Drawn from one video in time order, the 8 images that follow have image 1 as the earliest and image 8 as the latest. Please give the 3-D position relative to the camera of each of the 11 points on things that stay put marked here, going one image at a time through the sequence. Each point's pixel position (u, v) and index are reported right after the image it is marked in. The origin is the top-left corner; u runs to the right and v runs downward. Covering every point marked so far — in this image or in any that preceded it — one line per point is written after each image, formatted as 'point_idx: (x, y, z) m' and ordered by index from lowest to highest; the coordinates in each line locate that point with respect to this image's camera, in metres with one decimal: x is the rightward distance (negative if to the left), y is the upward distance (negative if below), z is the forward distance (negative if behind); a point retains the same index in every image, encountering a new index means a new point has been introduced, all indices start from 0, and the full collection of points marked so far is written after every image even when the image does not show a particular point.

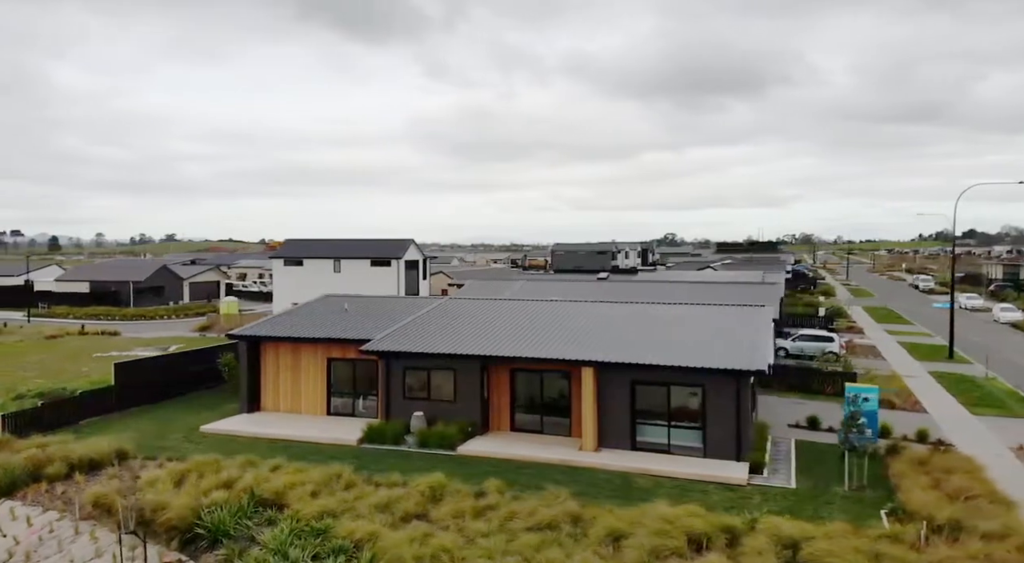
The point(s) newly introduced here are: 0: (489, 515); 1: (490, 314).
0: (-0.4, -3.4, +11.4) m
1: (-0.6, -0.8, +19.5) m
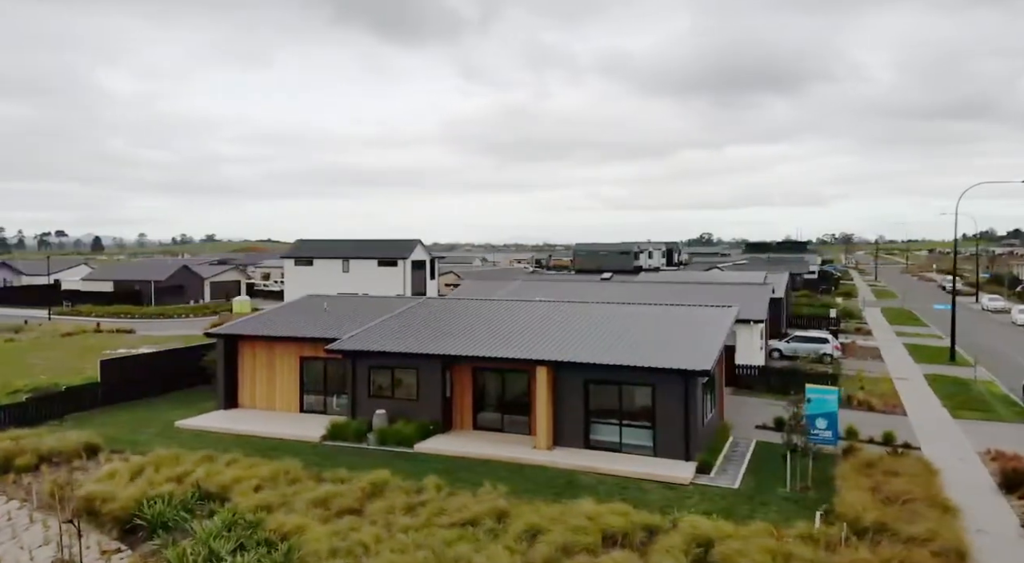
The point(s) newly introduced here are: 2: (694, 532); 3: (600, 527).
0: (-1.4, -3.4, +11.6) m
1: (-1.4, -0.8, +19.7) m
2: (+2.4, -3.4, +10.5) m
3: (+1.2, -3.4, +10.6) m
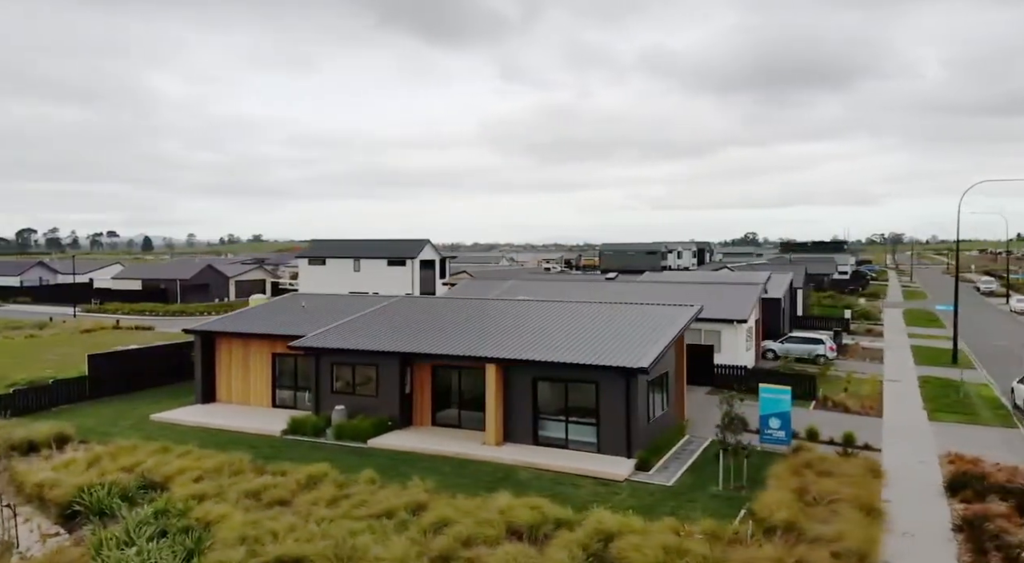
0: (-2.7, -3.4, +11.9) m
1: (-2.2, -0.7, +20.0) m
2: (+1.2, -3.4, +10.6) m
3: (-0.1, -3.4, +10.8) m
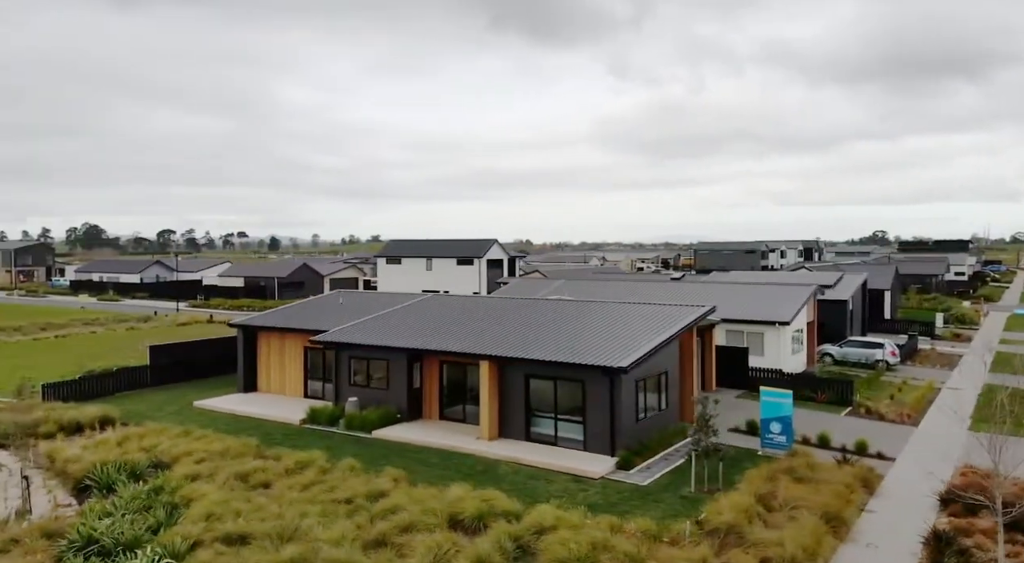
0: (-3.3, -3.4, +12.7) m
1: (-1.6, -0.7, +20.6) m
2: (+0.3, -3.4, +10.8) m
3: (-0.9, -3.3, +11.2) m
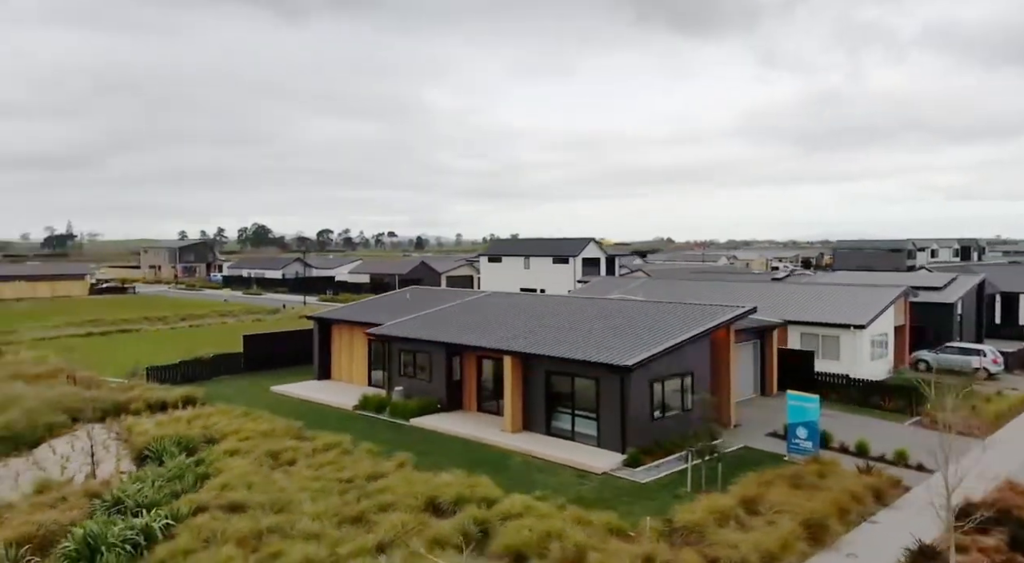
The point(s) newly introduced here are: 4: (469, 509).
0: (-3.3, -3.3, +13.8) m
1: (-0.3, -0.6, +21.3) m
2: (-0.1, -3.3, +11.3) m
3: (-1.2, -3.3, +11.9) m
4: (-0.6, -3.4, +11.3) m
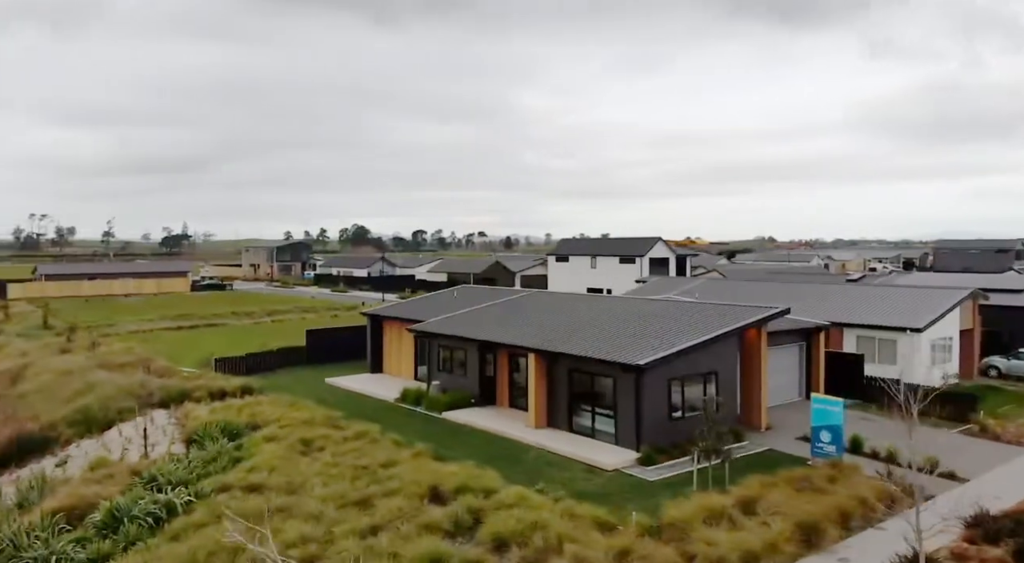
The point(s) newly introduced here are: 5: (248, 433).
0: (-3.1, -3.3, +14.5) m
1: (+0.9, -0.6, +21.7) m
2: (-0.2, -3.3, +11.7) m
3: (-1.2, -3.3, +12.4) m
4: (-0.7, -3.4, +11.8) m
5: (-5.7, -3.3, +16.5) m
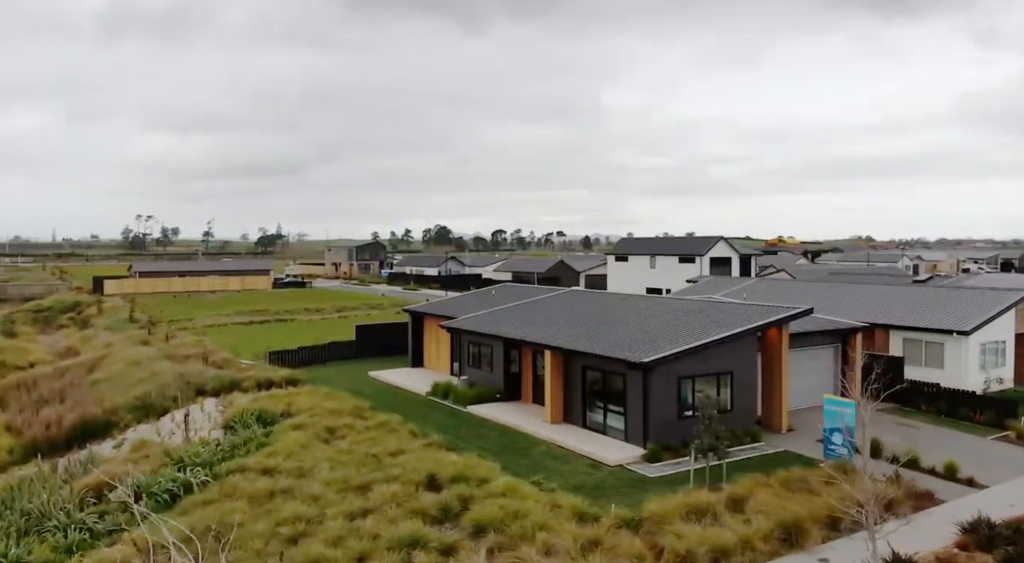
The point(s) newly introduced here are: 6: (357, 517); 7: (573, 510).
0: (-2.9, -3.2, +15.3) m
1: (+1.8, -0.6, +21.9) m
2: (-0.3, -3.3, +12.2) m
3: (-1.3, -3.2, +13.0) m
4: (-0.8, -3.3, +12.3) m
5: (-5.3, -3.2, +17.5) m
6: (-2.3, -3.4, +11.2) m
7: (+0.9, -3.4, +11.3) m
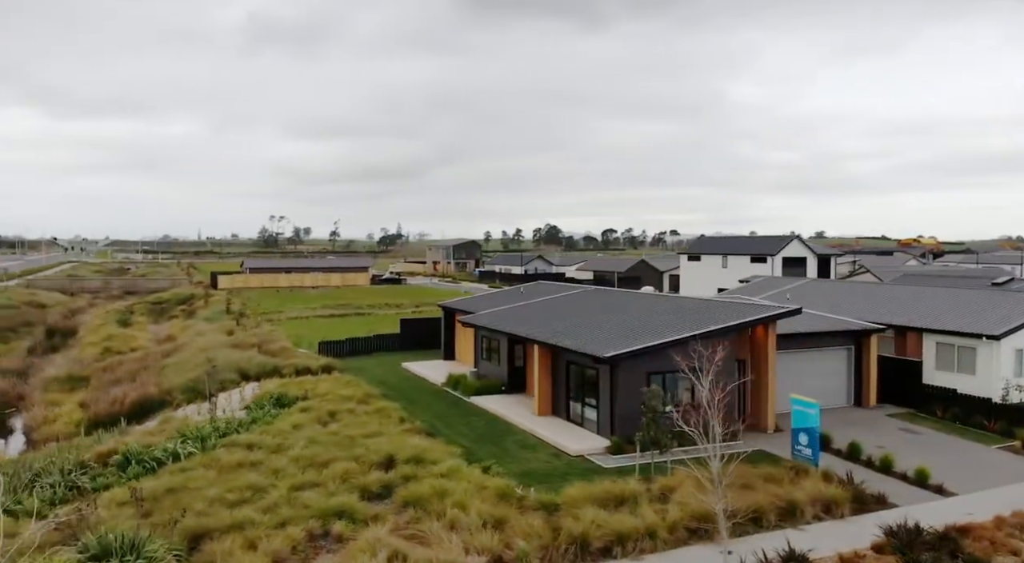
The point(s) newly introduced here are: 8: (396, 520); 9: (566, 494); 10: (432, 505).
0: (-3.4, -3.1, +16.5) m
1: (+2.3, -0.5, +22.4) m
2: (-1.3, -3.2, +13.0) m
3: (-2.1, -3.1, +14.0) m
4: (-1.8, -3.2, +13.3) m
5: (-5.4, -3.1, +19.0) m
6: (-3.4, -3.3, +12.3) m
7: (-0.2, -3.3, +12.0) m
8: (-1.7, -3.5, +11.1) m
9: (+0.9, -3.3, +11.8) m
10: (-1.2, -3.4, +11.5) m
